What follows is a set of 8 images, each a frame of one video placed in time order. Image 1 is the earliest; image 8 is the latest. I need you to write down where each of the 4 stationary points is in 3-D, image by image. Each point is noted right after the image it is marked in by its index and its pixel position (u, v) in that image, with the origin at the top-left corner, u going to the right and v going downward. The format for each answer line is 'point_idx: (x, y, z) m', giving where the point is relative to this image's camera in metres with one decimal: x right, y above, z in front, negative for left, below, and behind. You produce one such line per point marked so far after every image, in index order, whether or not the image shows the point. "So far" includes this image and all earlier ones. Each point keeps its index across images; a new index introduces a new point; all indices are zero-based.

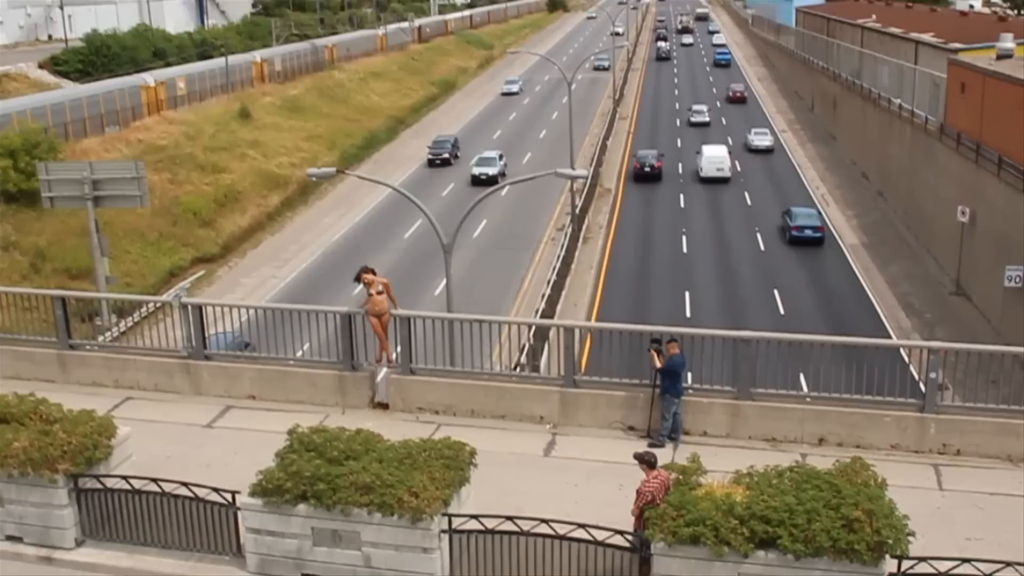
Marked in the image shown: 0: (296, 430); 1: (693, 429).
0: (-2.0, -1.3, +10.5) m
1: (+2.0, -1.6, +12.5) m
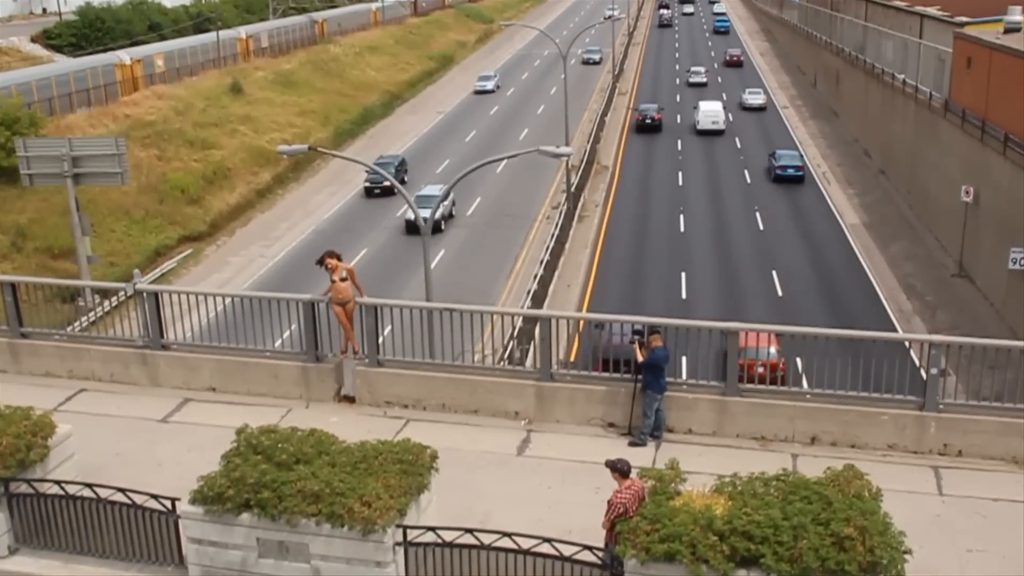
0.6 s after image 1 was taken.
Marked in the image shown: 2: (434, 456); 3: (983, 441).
0: (-2.3, -1.2, +9.7) m
1: (+1.7, -1.4, +11.7) m
2: (-0.6, -1.4, +9.4) m
3: (+4.6, -1.5, +11.0) m
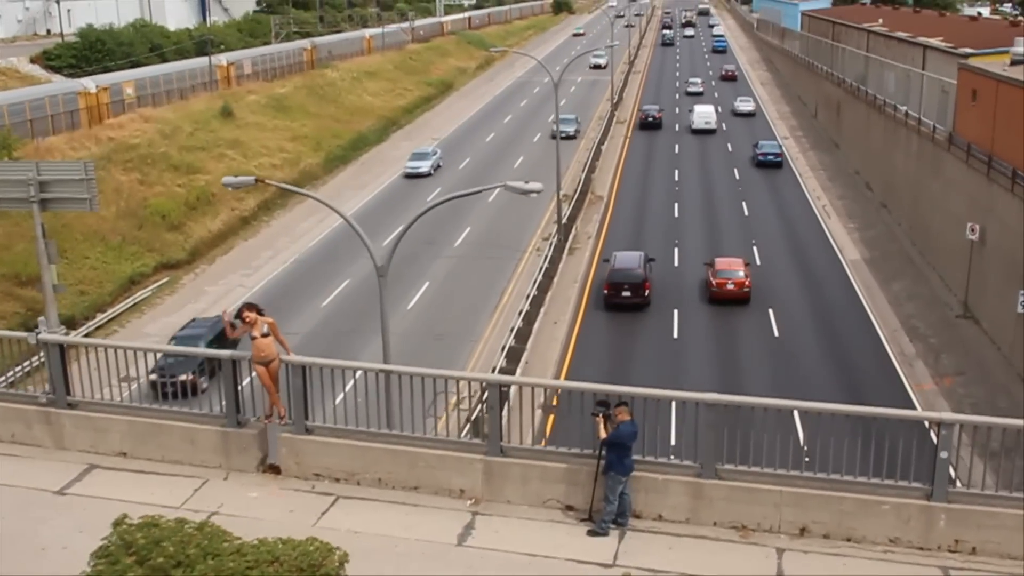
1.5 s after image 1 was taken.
0: (-2.8, -1.7, +8.1) m
1: (+1.2, -2.0, +10.1) m
2: (-1.2, -1.9, +7.8) m
3: (+4.1, -2.1, +9.4) m
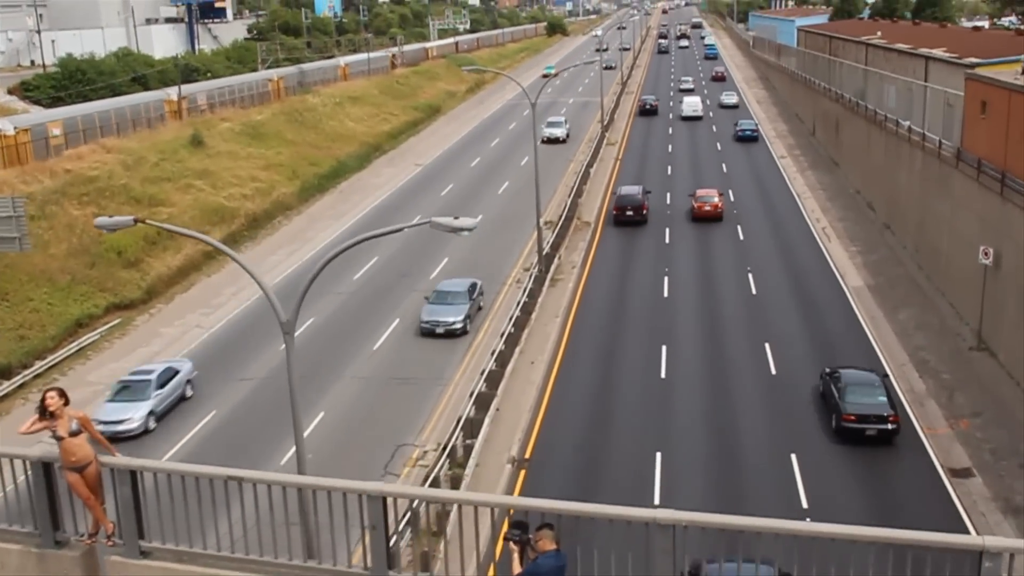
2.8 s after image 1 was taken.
0: (-3.5, -2.2, +5.5) m
1: (+0.5, -2.5, +7.5) m
2: (-1.9, -2.4, +5.2) m
3: (+3.3, -2.5, +6.8) m
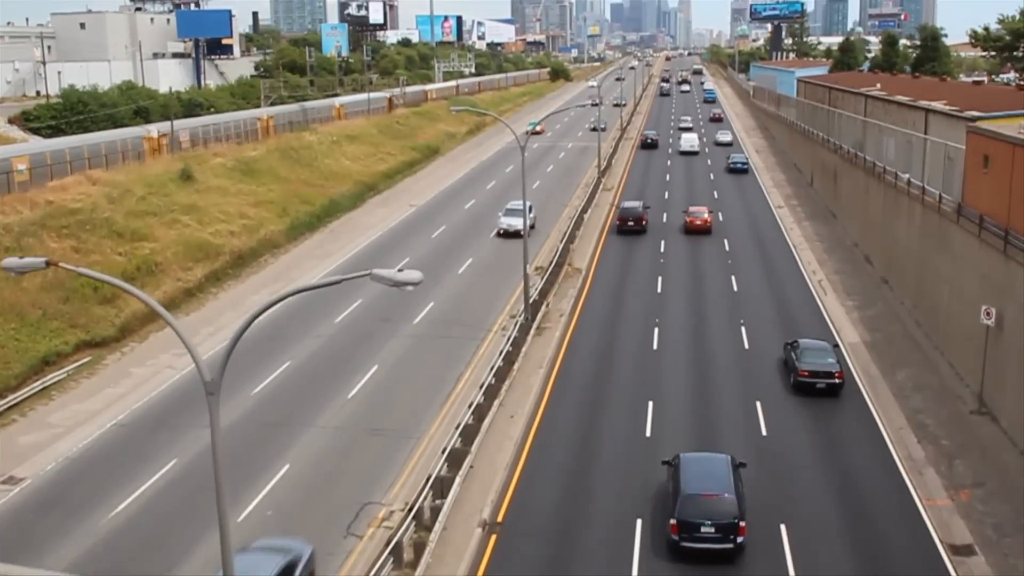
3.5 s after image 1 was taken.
0: (-4.1, -2.5, +4.2) m
1: (-0.1, -2.9, +6.2) m
2: (-2.5, -2.6, +3.9) m
3: (+2.8, -3.0, +5.4) m
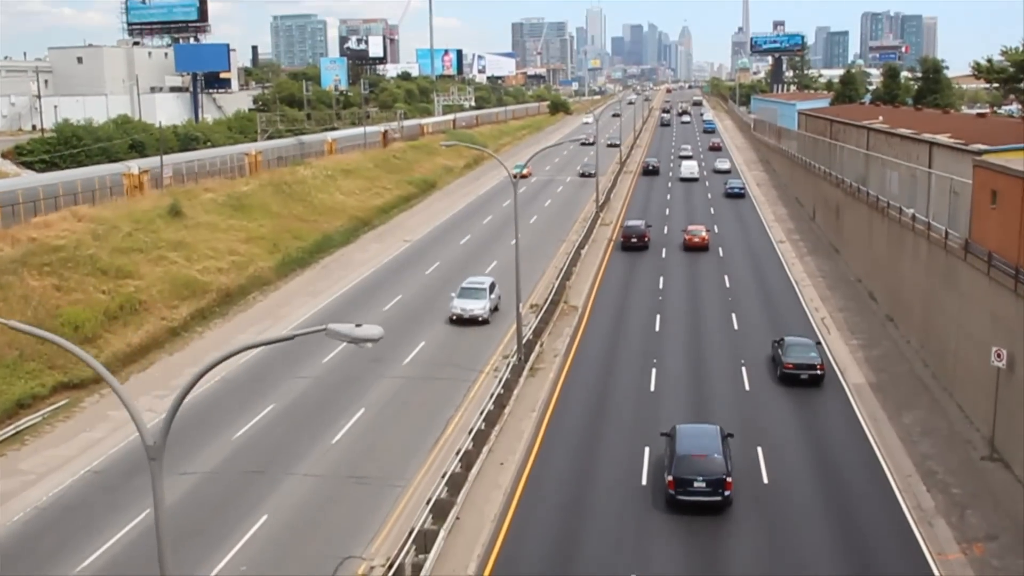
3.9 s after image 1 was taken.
0: (-4.4, -2.8, +3.0) m
1: (-0.4, -3.2, +5.0) m
2: (-2.7, -2.9, +2.7) m
3: (+2.5, -3.3, +4.3) m
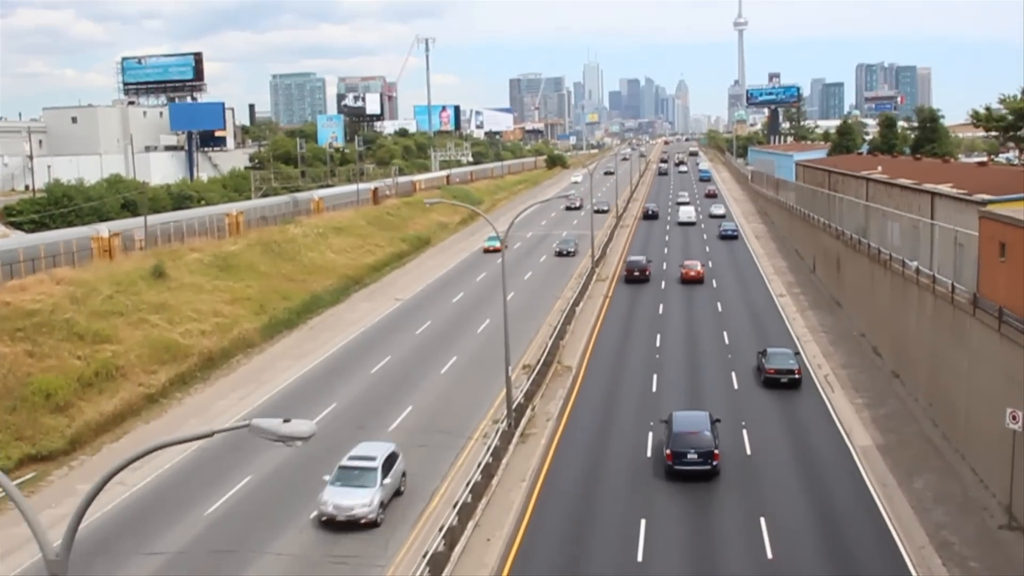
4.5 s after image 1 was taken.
0: (-4.7, -3.1, +1.5) m
1: (-0.7, -3.6, +3.4) m
2: (-3.0, -3.2, +1.1) m
3: (+2.2, -3.6, +2.6) m
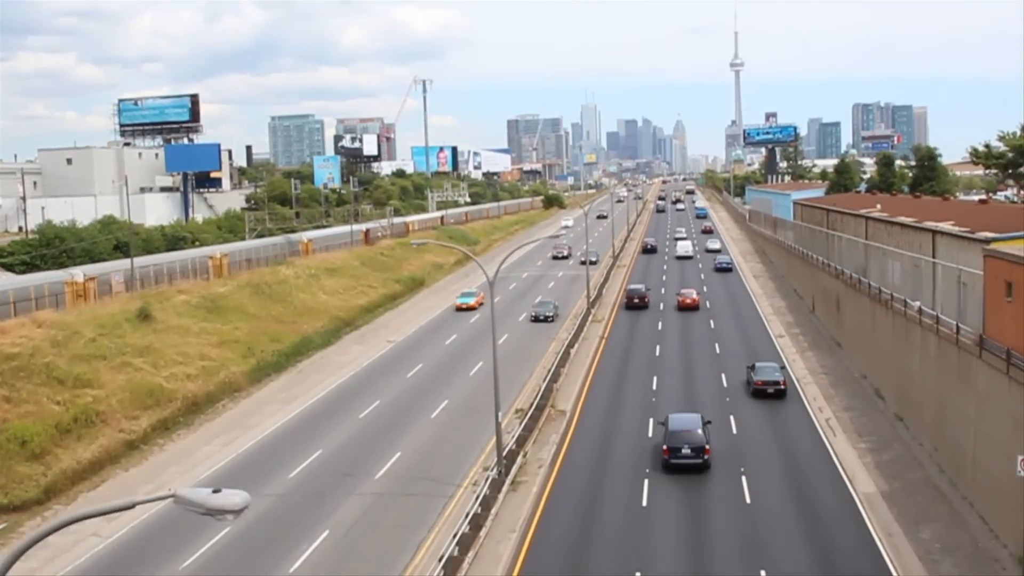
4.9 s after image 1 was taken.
0: (-4.9, -3.2, +0.3) m
1: (-0.9, -3.8, +2.2) m
2: (-3.3, -3.3, 0.0) m
3: (+2.0, -3.7, +1.5) m
